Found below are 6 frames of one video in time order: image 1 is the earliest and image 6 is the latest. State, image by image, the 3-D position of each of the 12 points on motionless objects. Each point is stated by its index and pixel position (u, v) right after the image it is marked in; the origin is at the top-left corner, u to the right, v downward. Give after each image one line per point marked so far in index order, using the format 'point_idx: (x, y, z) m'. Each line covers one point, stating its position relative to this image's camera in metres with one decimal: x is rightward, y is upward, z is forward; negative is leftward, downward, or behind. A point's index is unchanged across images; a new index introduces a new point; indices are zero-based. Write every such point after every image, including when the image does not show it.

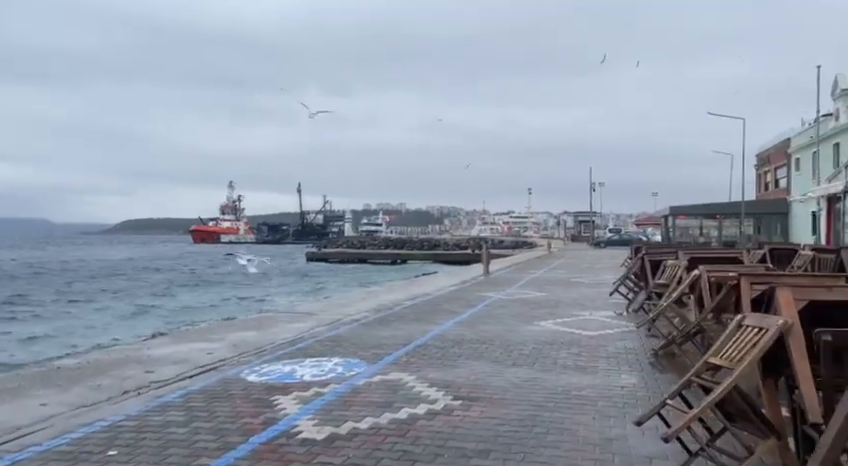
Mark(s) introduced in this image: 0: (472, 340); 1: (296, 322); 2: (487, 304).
0: (+0.7, -1.6, +10.4) m
1: (-2.5, -1.7, +13.9) m
2: (+1.5, -1.6, +16.2) m
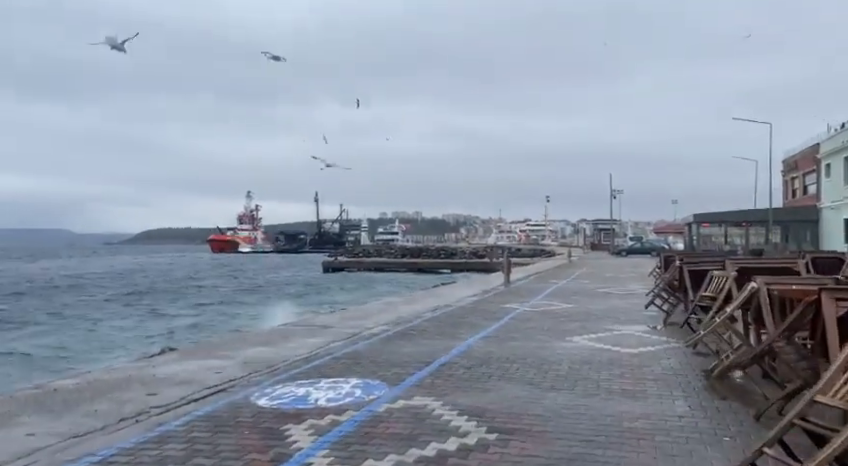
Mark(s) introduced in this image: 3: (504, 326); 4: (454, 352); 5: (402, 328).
0: (+1.1, -1.7, +9.6) m
1: (-2.1, -1.9, +13.2) m
2: (+1.9, -1.8, +15.3) m
3: (+1.5, -1.8, +13.6) m
4: (+0.5, -1.8, +10.7) m
5: (-0.4, -1.9, +14.2) m
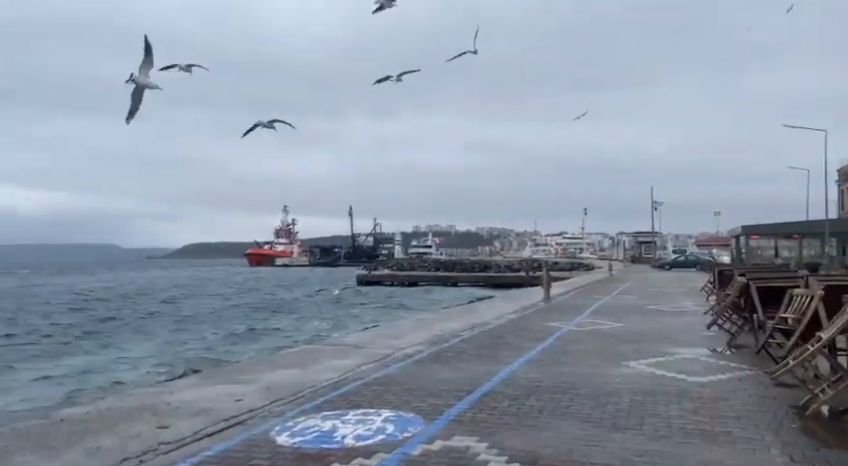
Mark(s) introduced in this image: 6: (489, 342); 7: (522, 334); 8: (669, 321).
0: (+1.5, -1.9, +8.5) m
1: (-1.4, -2.1, +12.3) m
2: (+2.7, -2.1, +14.2) m
3: (+2.2, -2.0, +12.6) m
4: (+1.0, -2.0, +9.7) m
5: (+0.3, -2.1, +13.2) m
6: (+1.3, -2.1, +13.8) m
7: (+2.1, -2.1, +15.0) m
8: (+5.8, -2.1, +16.9) m
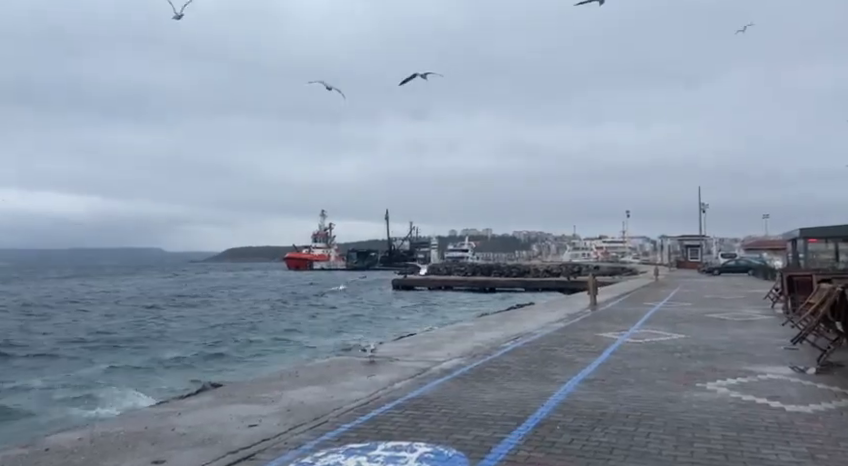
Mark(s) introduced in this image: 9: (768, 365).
0: (+2.0, -1.9, +7.1) m
1: (-0.8, -2.2, +11.0) m
2: (+3.4, -2.1, +12.7) m
3: (+2.9, -2.0, +11.1) m
4: (+1.5, -2.0, +8.3) m
5: (+0.9, -2.2, +11.9) m
6: (+2.0, -2.1, +12.4) m
7: (+2.9, -2.2, +13.6) m
8: (+6.7, -2.1, +15.3) m
9: (+5.1, -1.9, +10.6) m
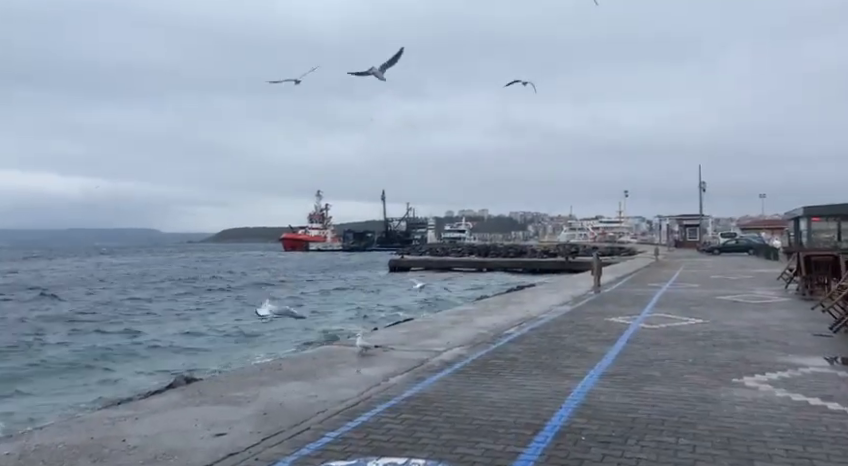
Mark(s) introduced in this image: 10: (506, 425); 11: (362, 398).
0: (+2.0, -1.6, +6.0) m
1: (-0.8, -1.8, +9.9) m
2: (+3.4, -1.7, +11.6) m
3: (+2.8, -1.7, +10.0) m
4: (+1.5, -1.7, +7.2) m
5: (+0.9, -1.8, +10.7) m
6: (+1.9, -1.8, +11.3) m
7: (+2.8, -1.8, +12.5) m
8: (+6.6, -1.7, +14.2) m
9: (+5.1, -1.6, +9.5) m
10: (+0.7, -1.7, +6.4) m
11: (-0.7, -1.8, +7.9) m
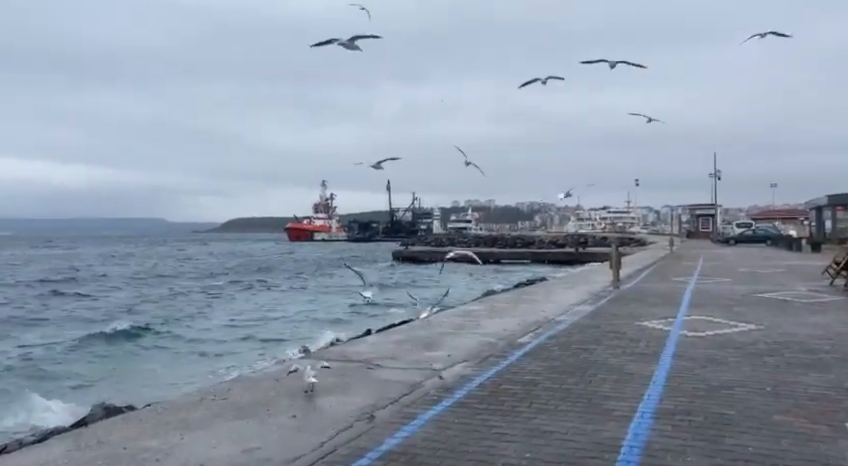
0: (+1.8, -1.5, +3.6) m
1: (-0.9, -1.7, +7.5) m
2: (+3.3, -1.6, +9.3) m
3: (+2.7, -1.6, +7.6) m
4: (+1.4, -1.6, +4.8) m
5: (+0.8, -1.6, +8.4) m
6: (+1.9, -1.6, +8.9) m
7: (+2.7, -1.6, +10.1) m
8: (+6.6, -1.5, +11.8) m
9: (+5.0, -1.5, +7.1) m
10: (+0.6, -1.6, +4.1) m
11: (-0.8, -1.7, +5.5) m
